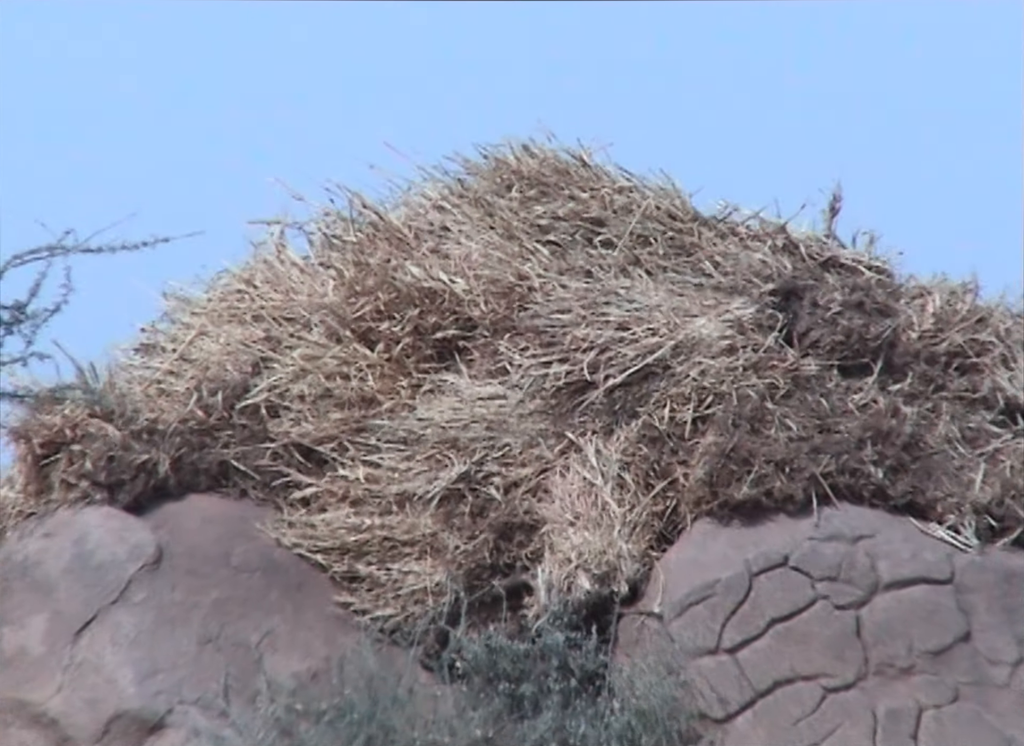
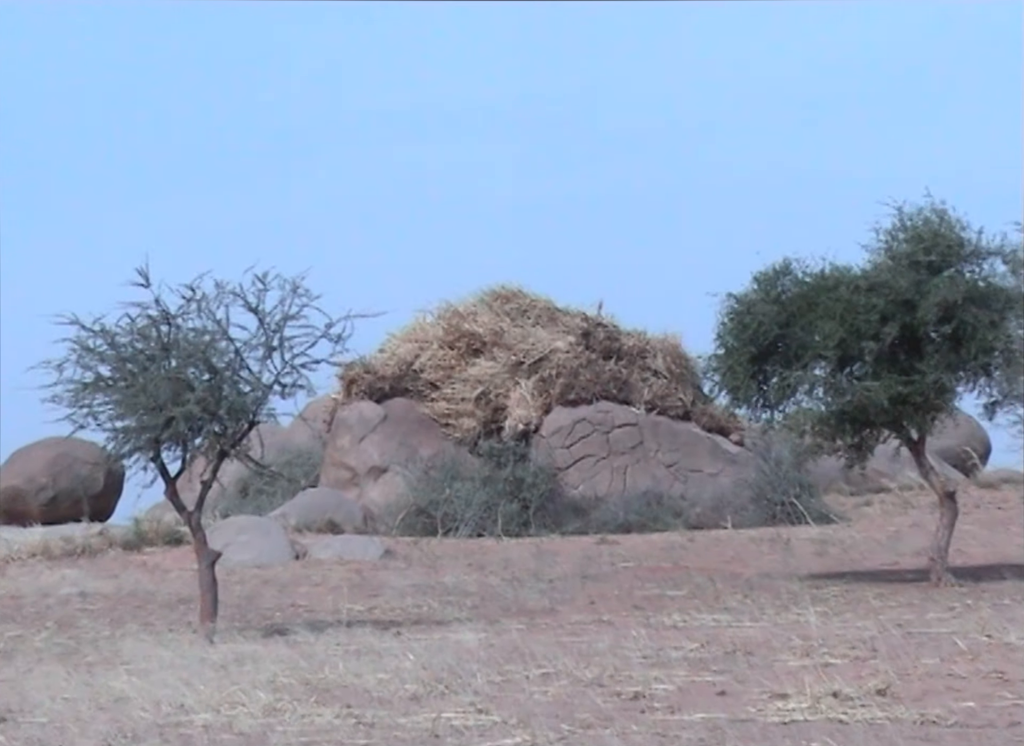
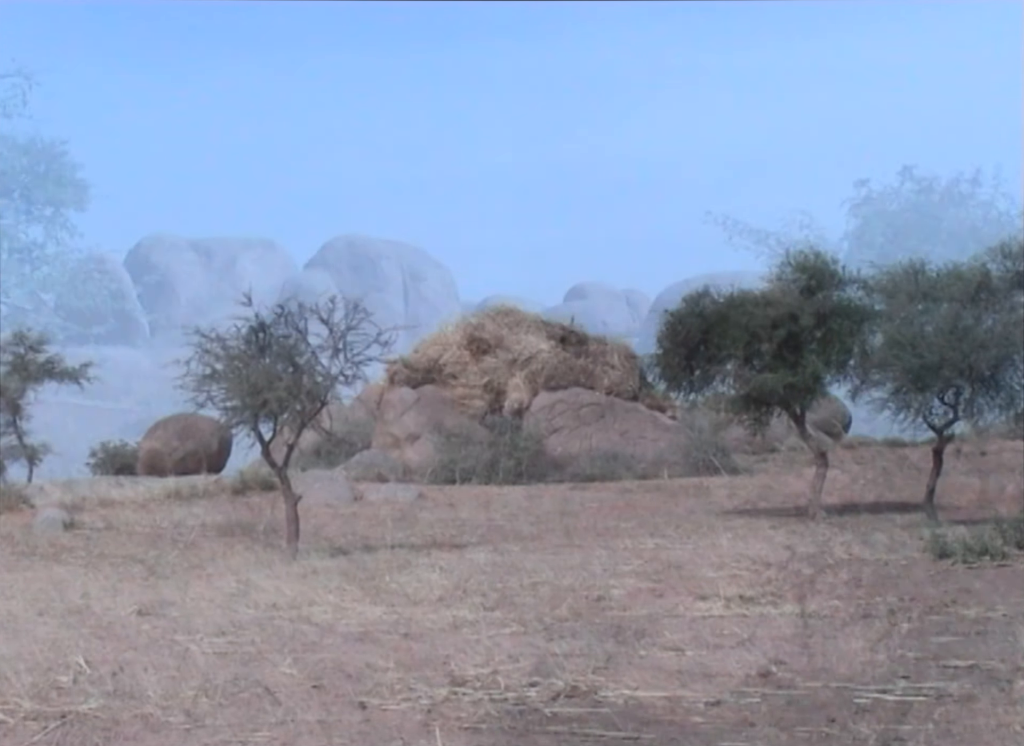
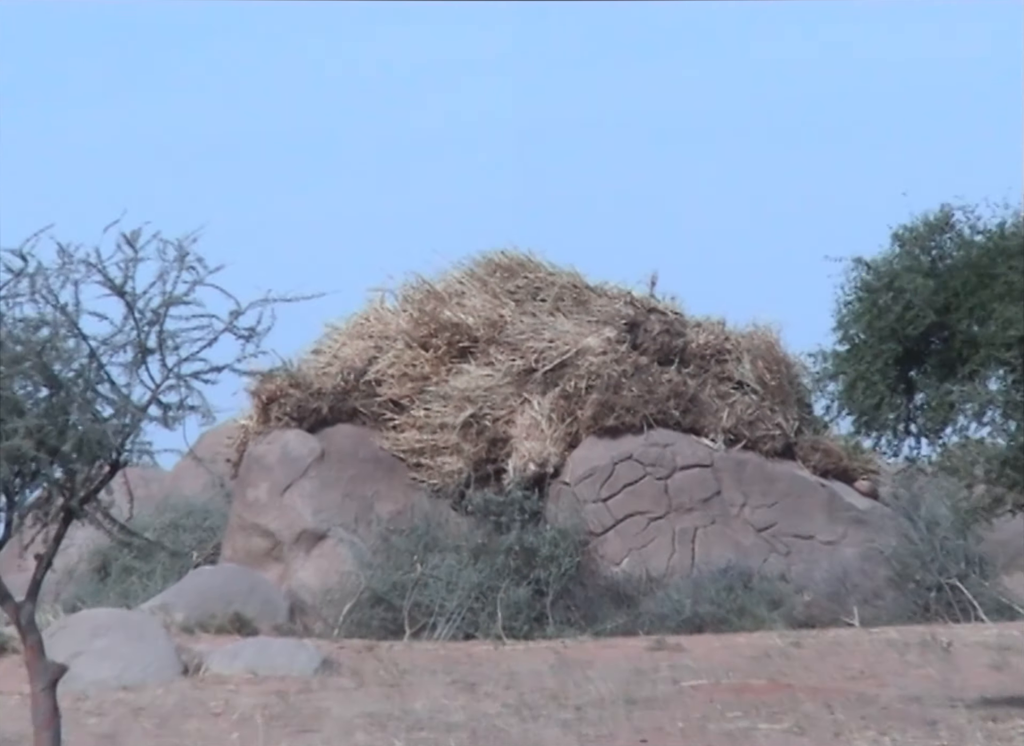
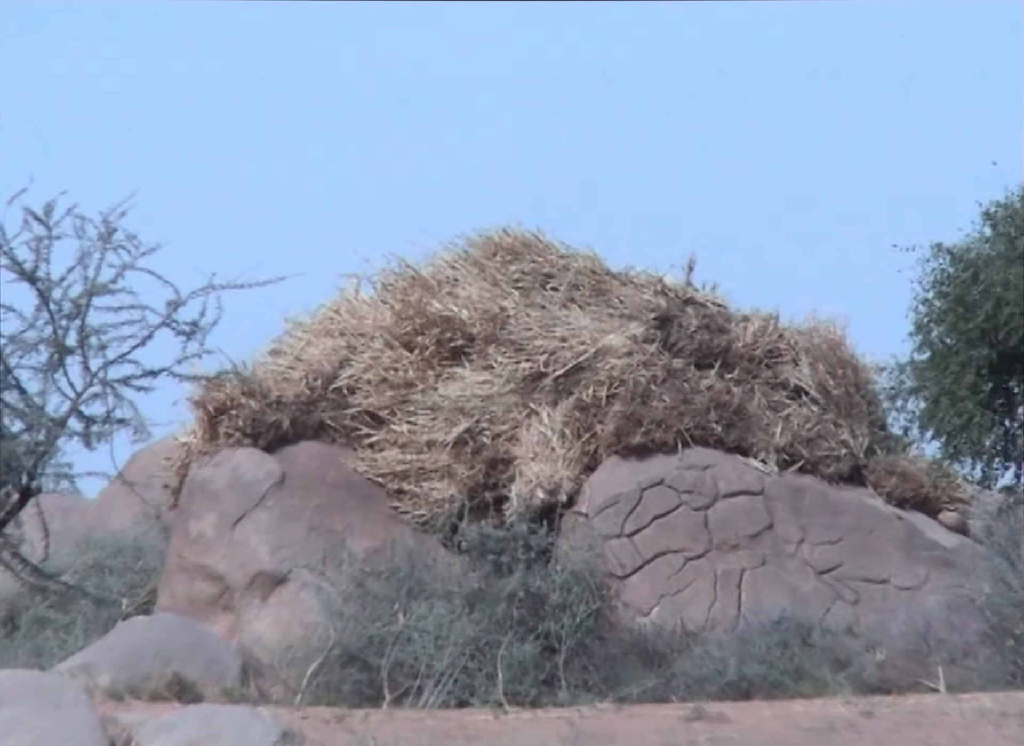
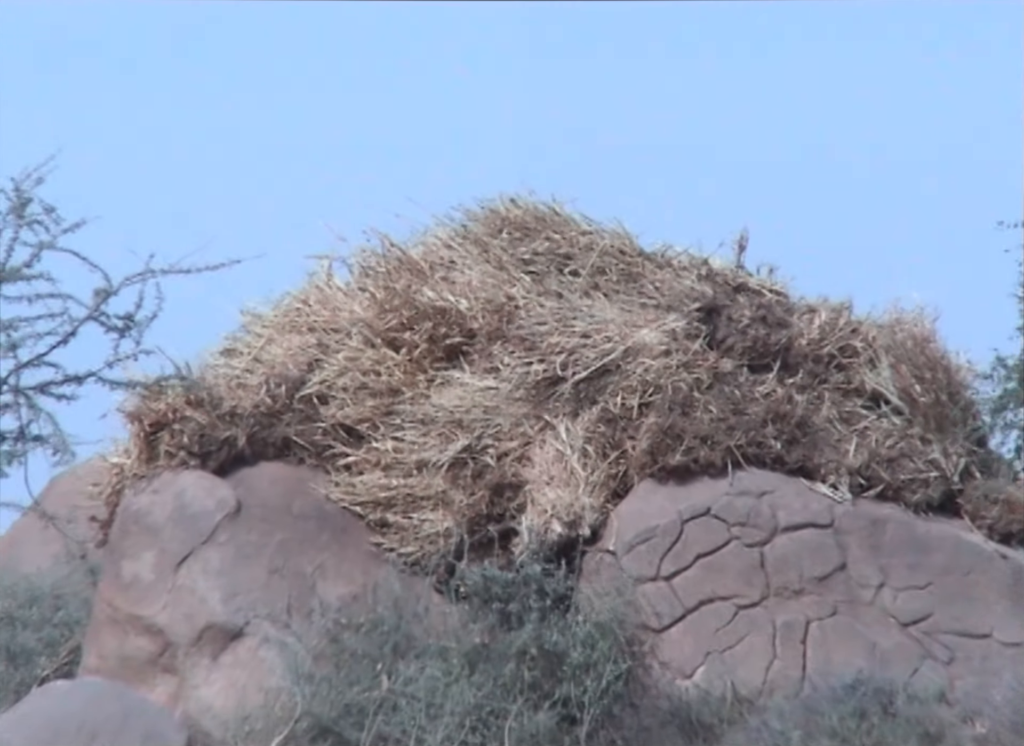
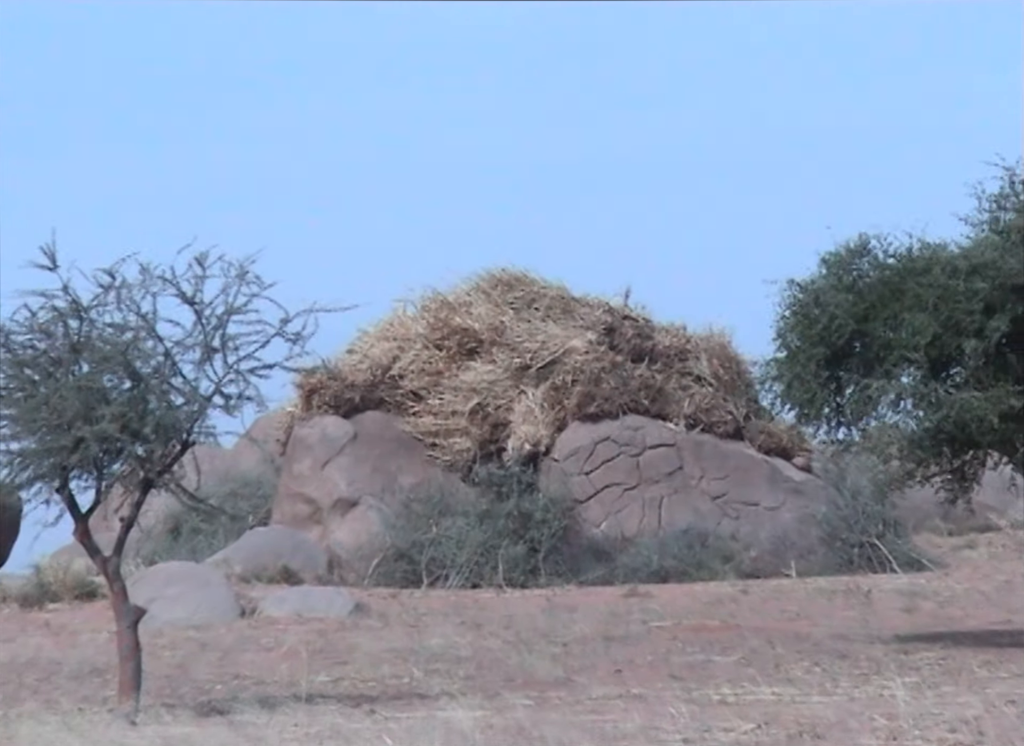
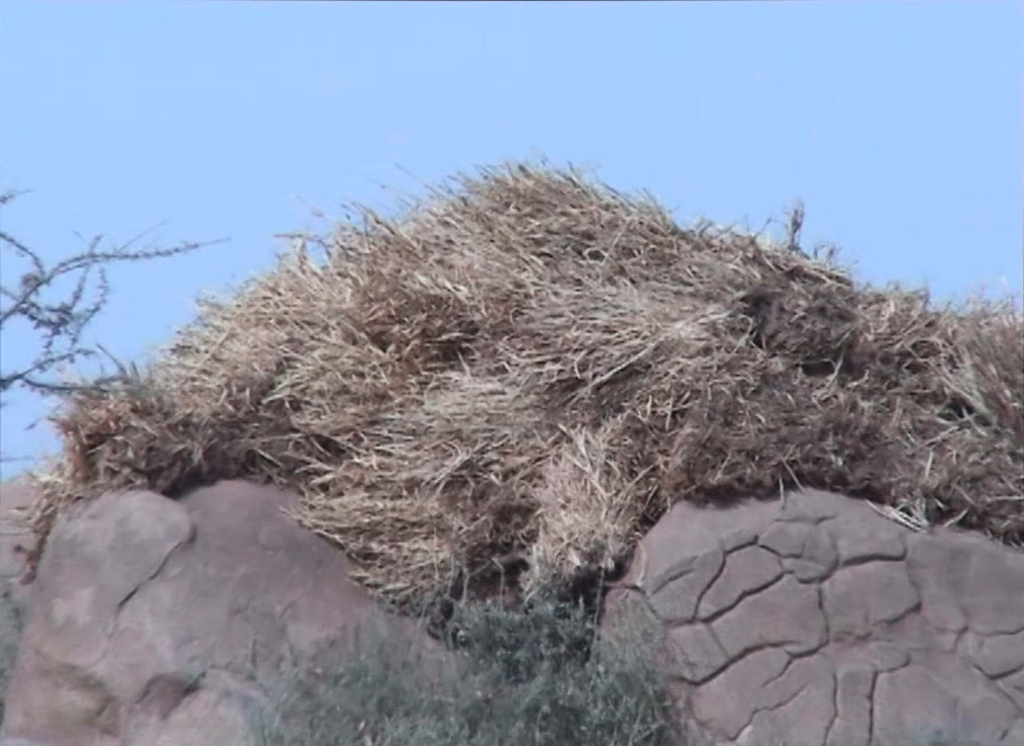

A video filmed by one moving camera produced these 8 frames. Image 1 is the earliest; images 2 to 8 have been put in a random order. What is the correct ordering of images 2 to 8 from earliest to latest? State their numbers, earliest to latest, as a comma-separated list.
8, 6, 5, 4, 7, 2, 3
